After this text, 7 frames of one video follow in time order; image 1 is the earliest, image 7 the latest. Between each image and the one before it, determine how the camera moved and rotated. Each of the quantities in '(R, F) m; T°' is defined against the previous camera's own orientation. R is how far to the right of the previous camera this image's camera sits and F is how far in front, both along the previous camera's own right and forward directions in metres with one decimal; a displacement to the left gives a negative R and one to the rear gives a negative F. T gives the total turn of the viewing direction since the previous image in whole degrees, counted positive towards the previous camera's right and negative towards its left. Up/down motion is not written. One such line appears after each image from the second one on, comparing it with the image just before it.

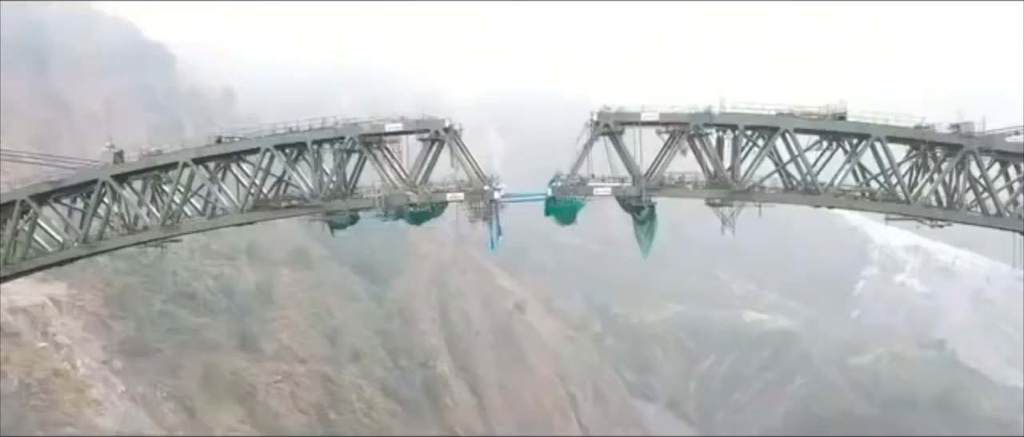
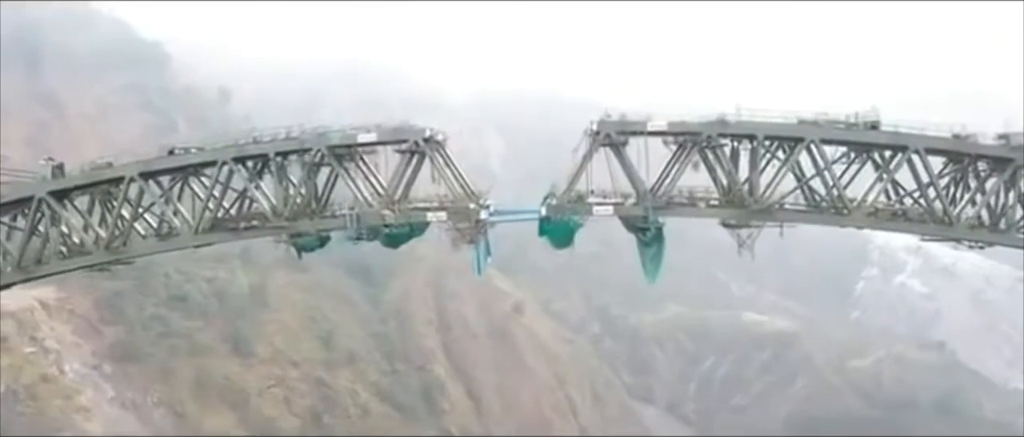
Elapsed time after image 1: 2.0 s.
(+0.1, +1.5) m; 0°
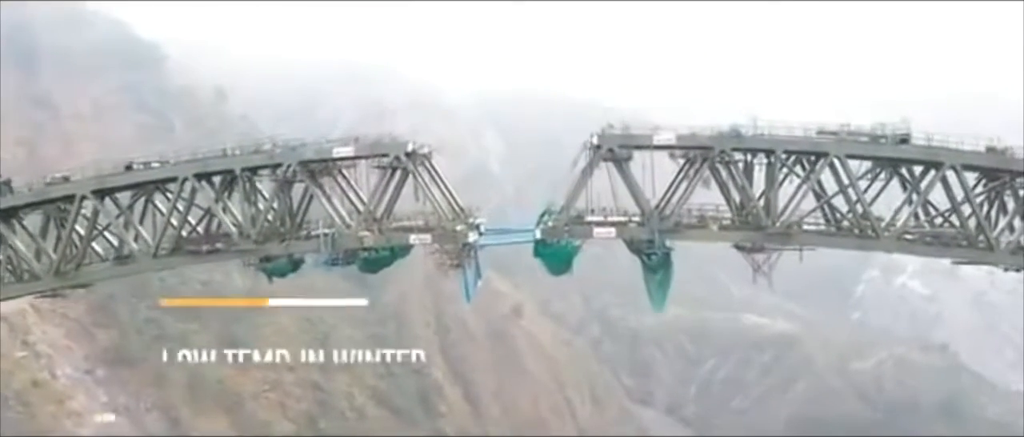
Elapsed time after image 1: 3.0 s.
(+0.1, +1.1) m; 0°
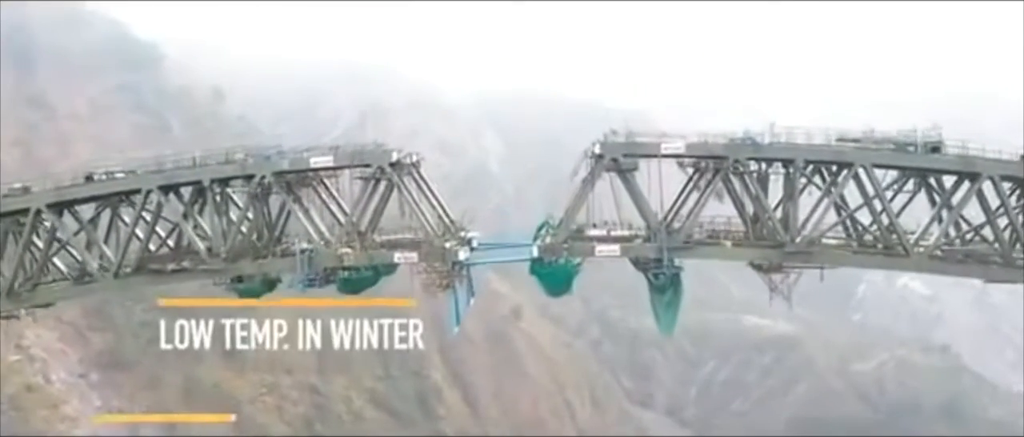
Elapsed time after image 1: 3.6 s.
(0.0, +0.9) m; 0°
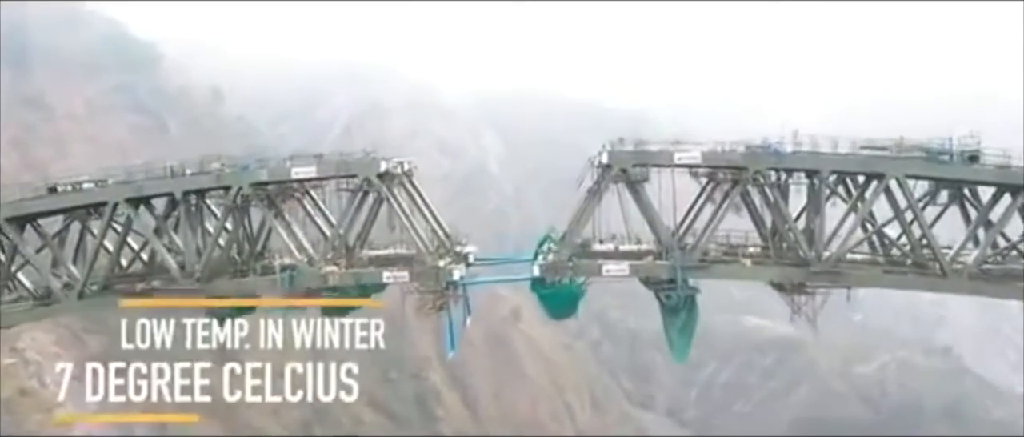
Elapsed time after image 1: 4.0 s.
(0.0, +0.8) m; 0°
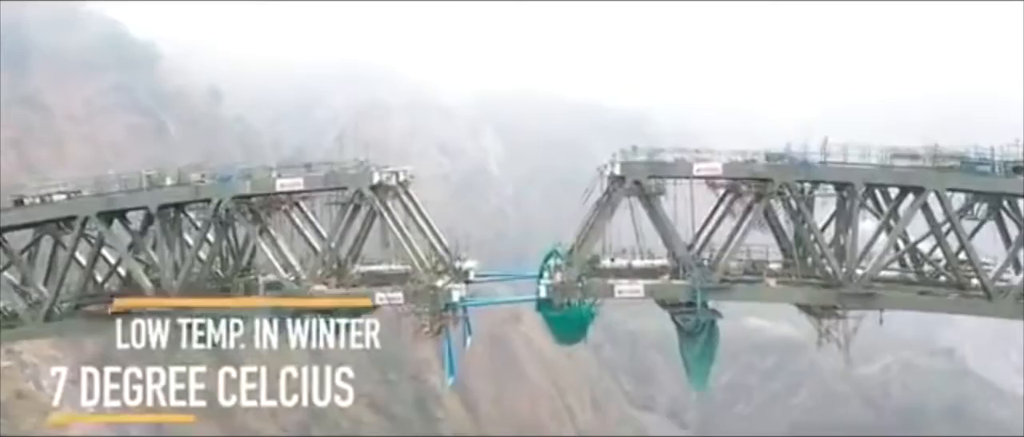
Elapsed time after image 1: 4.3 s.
(0.0, +0.7) m; 0°
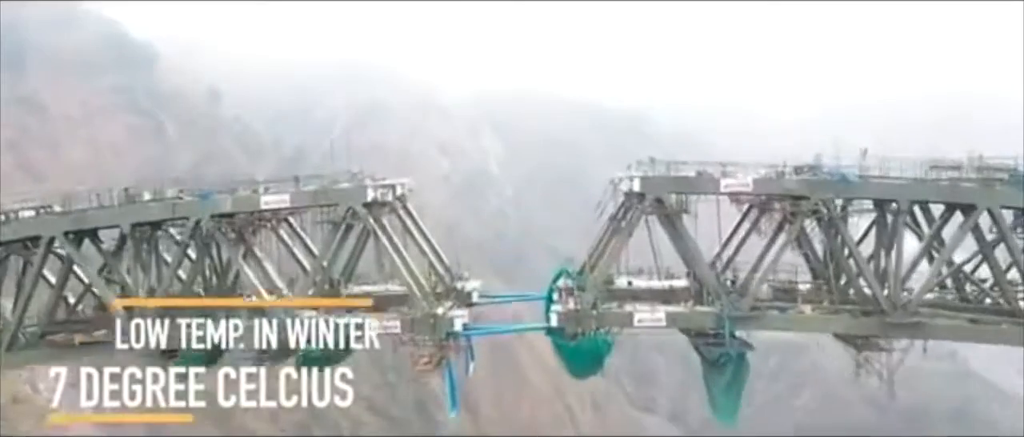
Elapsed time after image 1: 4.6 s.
(-0.1, +0.7) m; 0°
